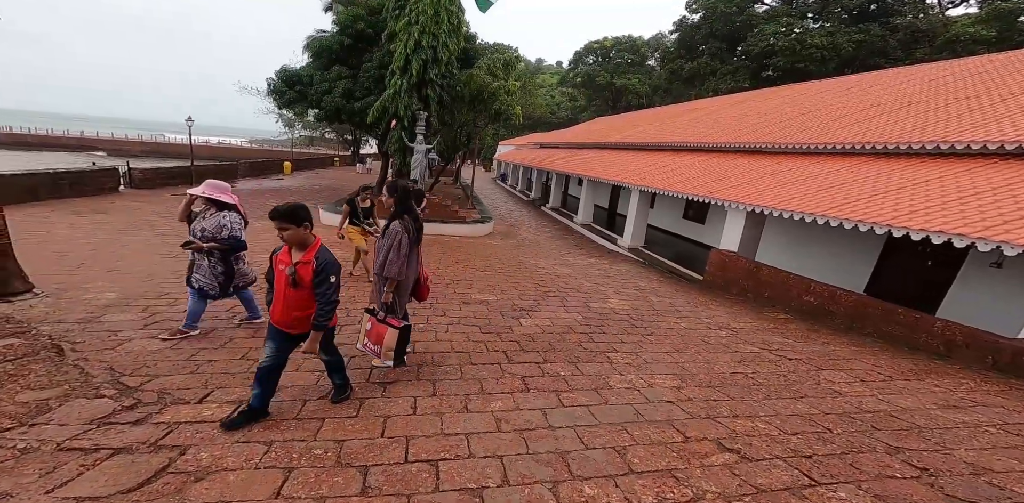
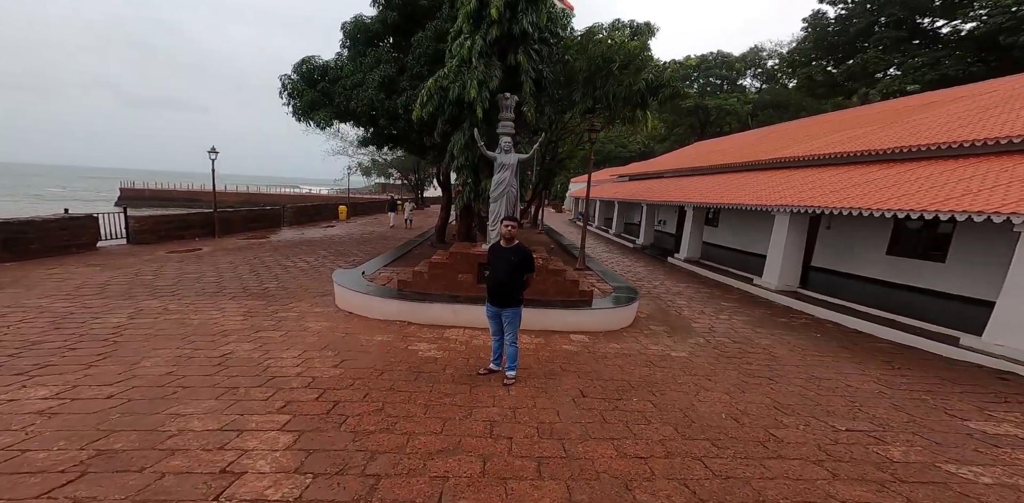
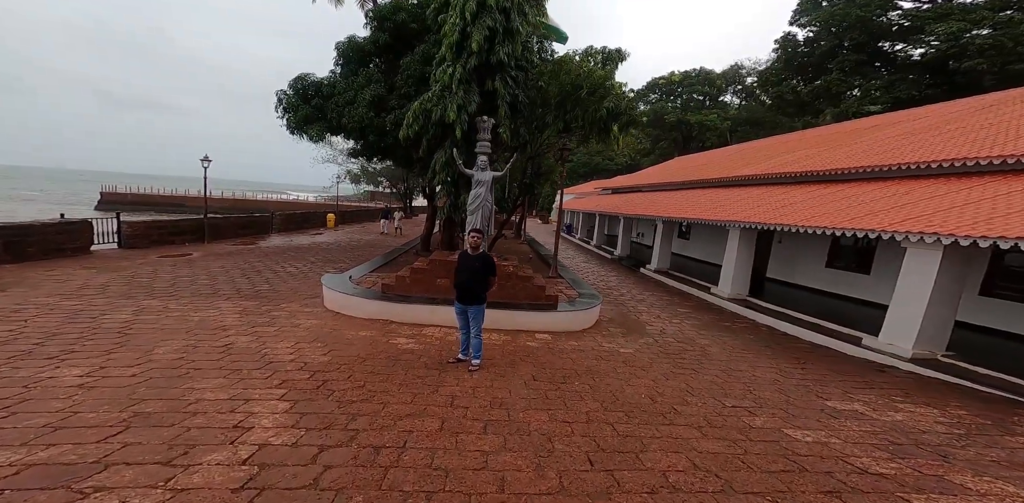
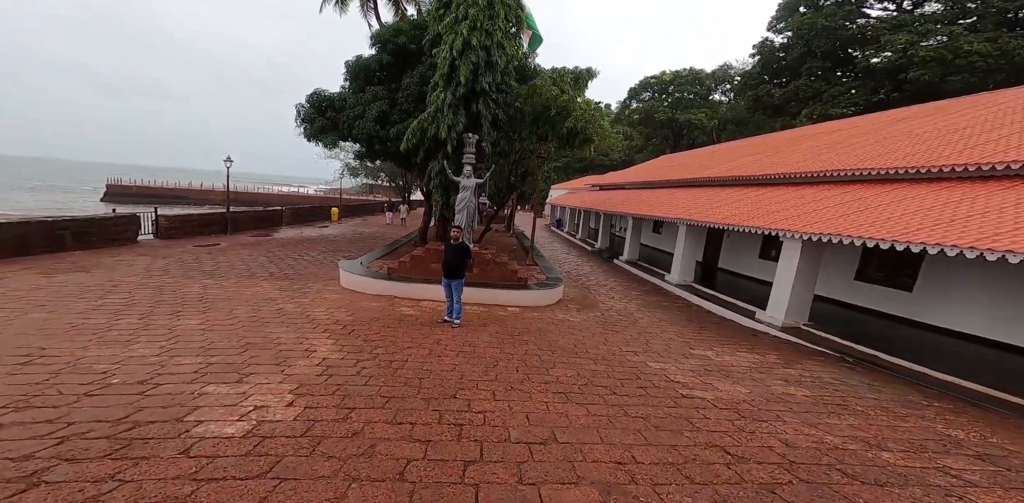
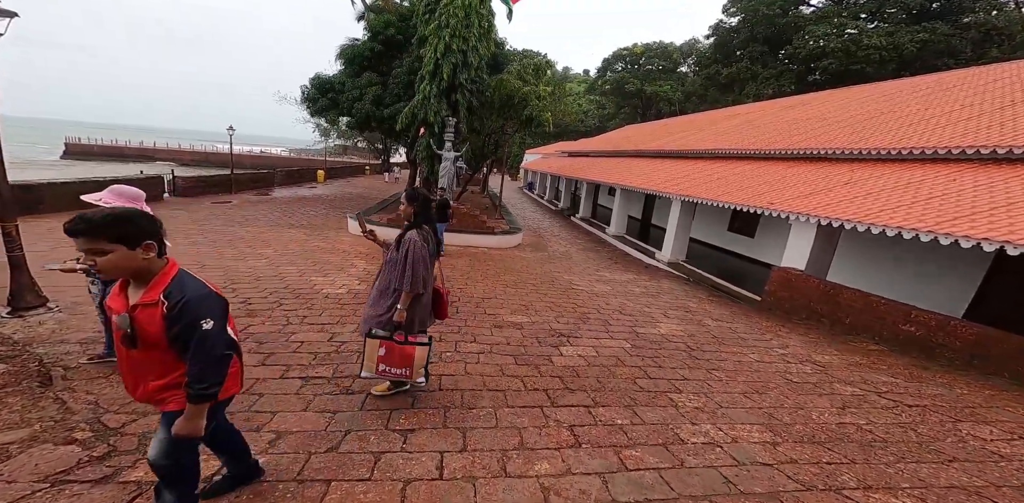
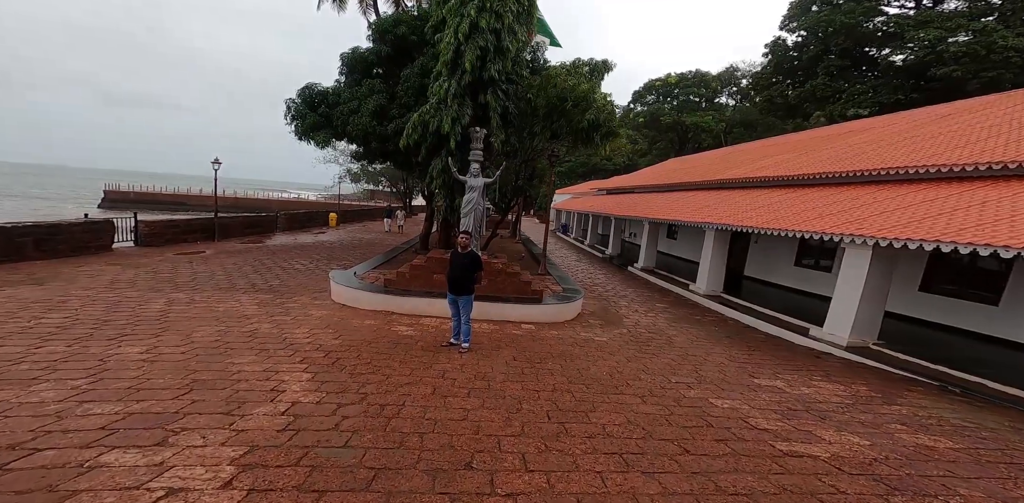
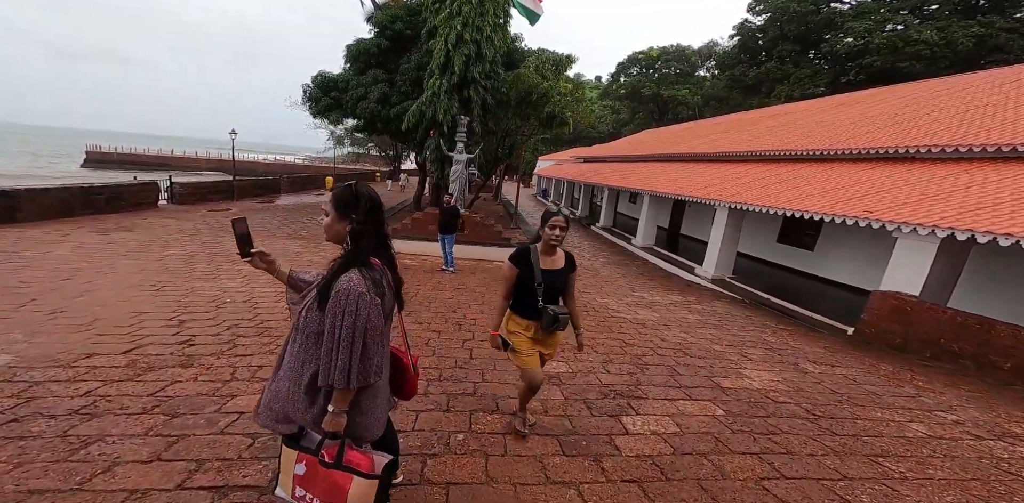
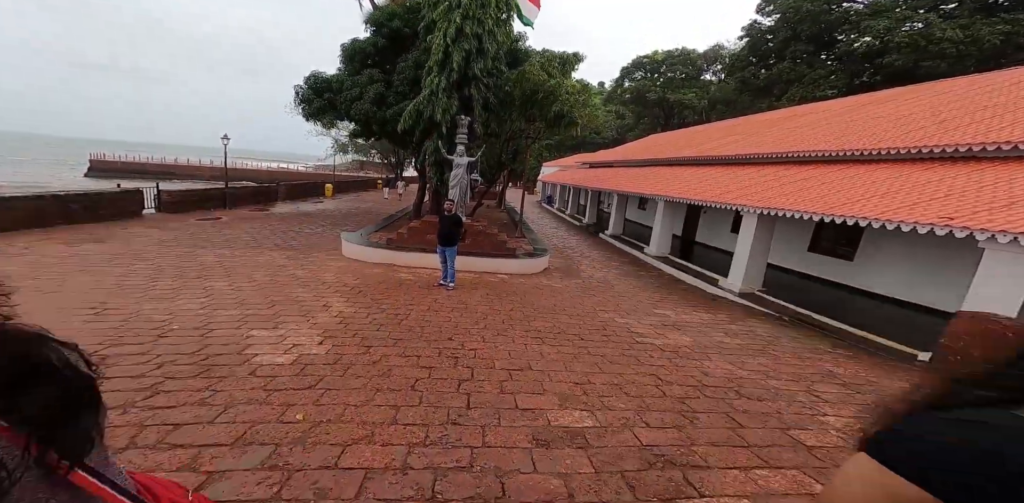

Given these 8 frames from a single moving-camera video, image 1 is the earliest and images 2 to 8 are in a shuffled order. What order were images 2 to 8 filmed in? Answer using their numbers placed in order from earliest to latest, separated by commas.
5, 7, 8, 4, 6, 3, 2
